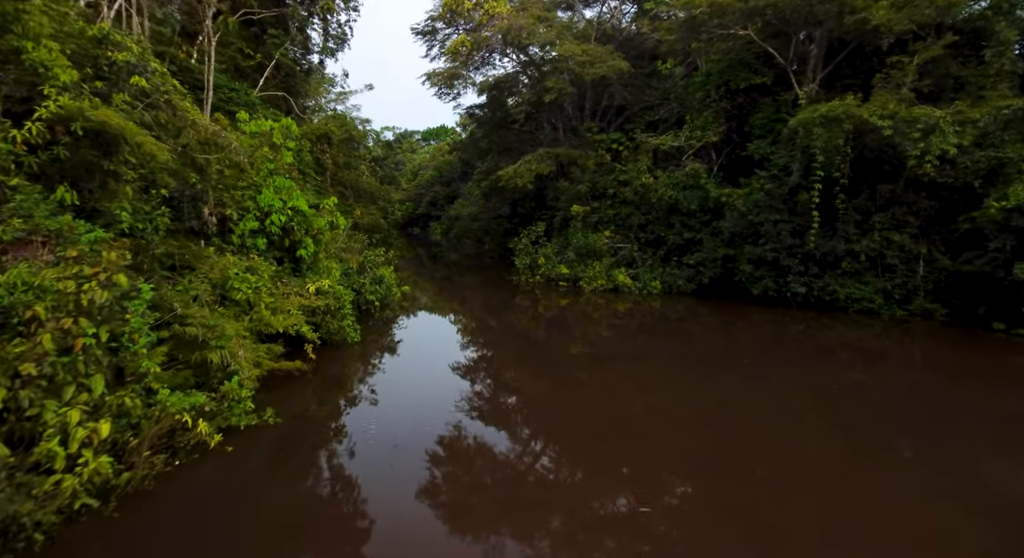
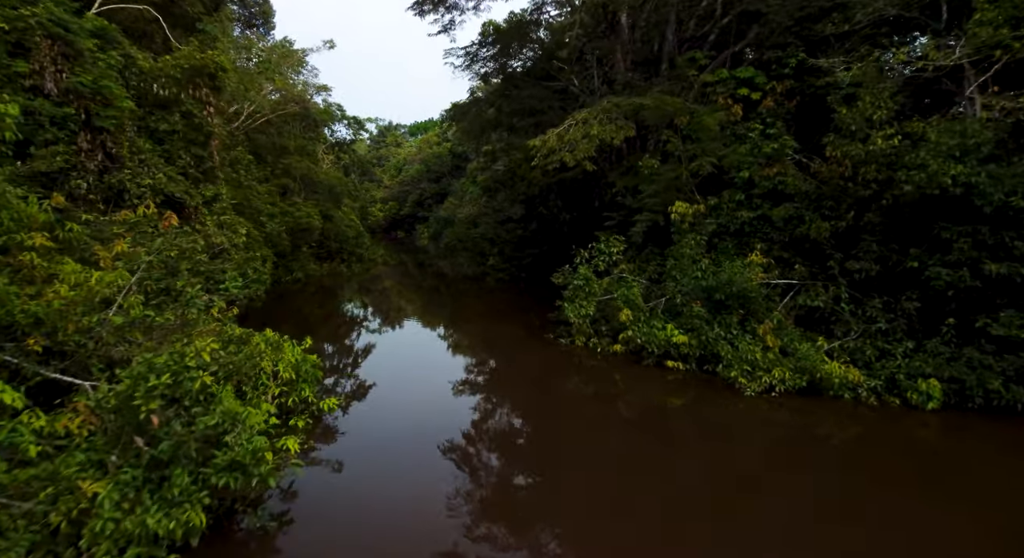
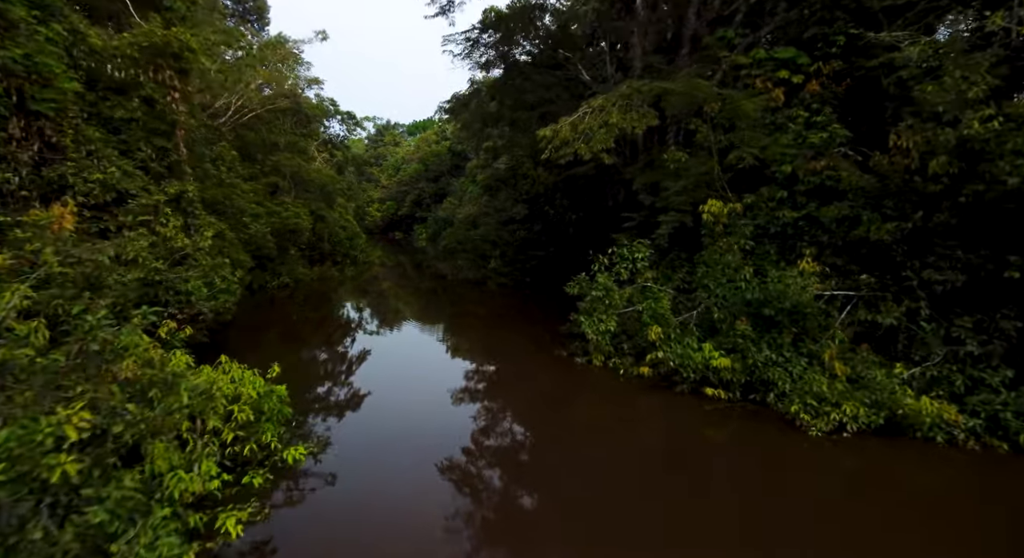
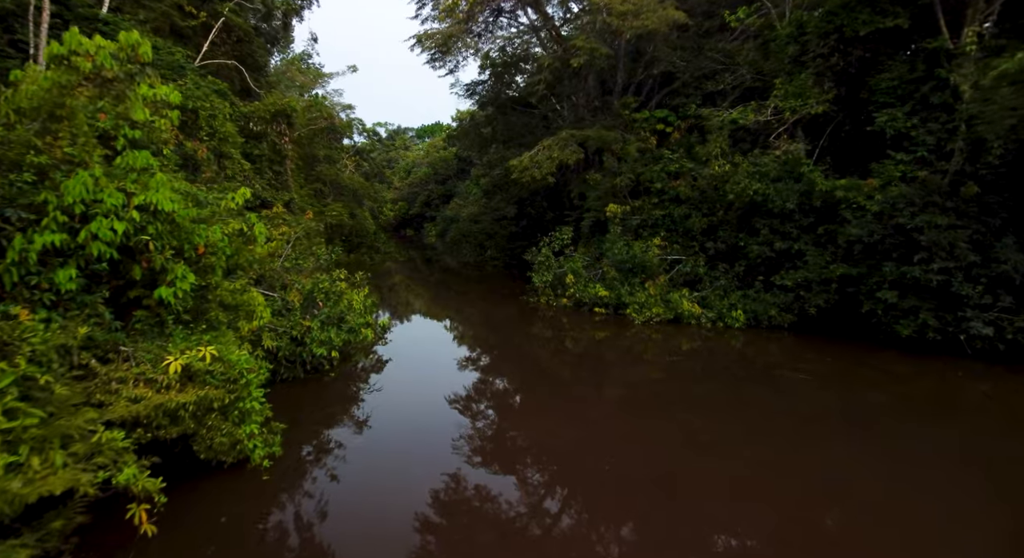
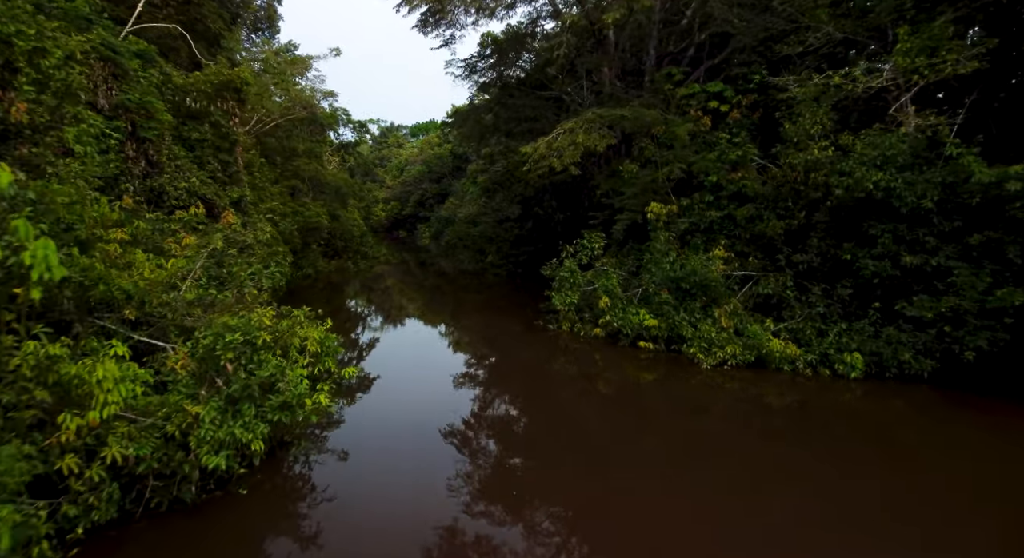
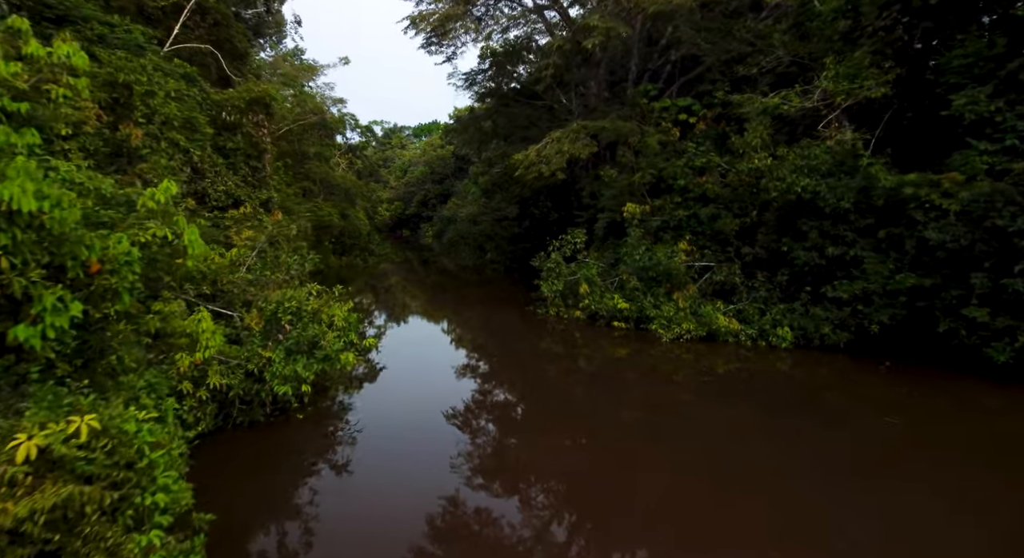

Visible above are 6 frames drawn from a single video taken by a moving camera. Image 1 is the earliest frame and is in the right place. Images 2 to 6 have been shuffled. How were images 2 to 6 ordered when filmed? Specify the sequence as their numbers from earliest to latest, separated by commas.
4, 6, 5, 2, 3
